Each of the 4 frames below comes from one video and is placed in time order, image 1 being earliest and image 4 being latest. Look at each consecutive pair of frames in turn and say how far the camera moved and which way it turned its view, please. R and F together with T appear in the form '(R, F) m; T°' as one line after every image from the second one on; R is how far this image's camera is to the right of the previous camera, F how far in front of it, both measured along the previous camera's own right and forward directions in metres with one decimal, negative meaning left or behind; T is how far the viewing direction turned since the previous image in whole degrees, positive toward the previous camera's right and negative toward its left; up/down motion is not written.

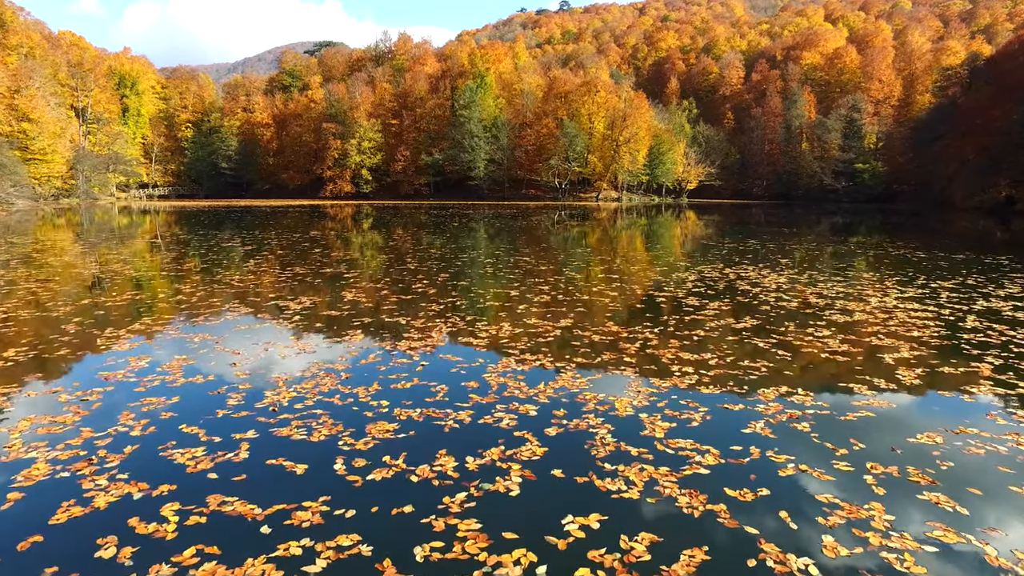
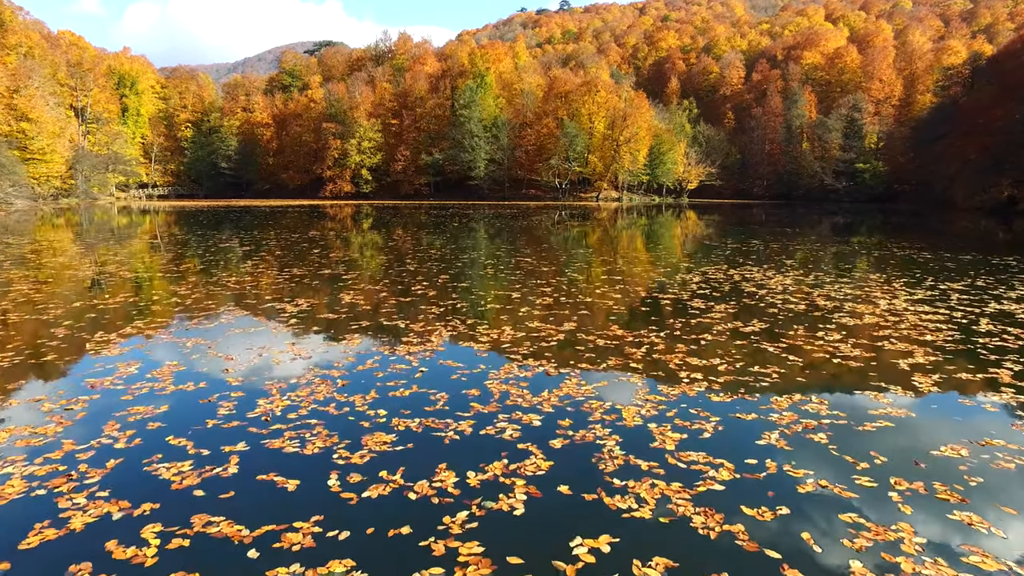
(0.0, +0.3) m; 0°
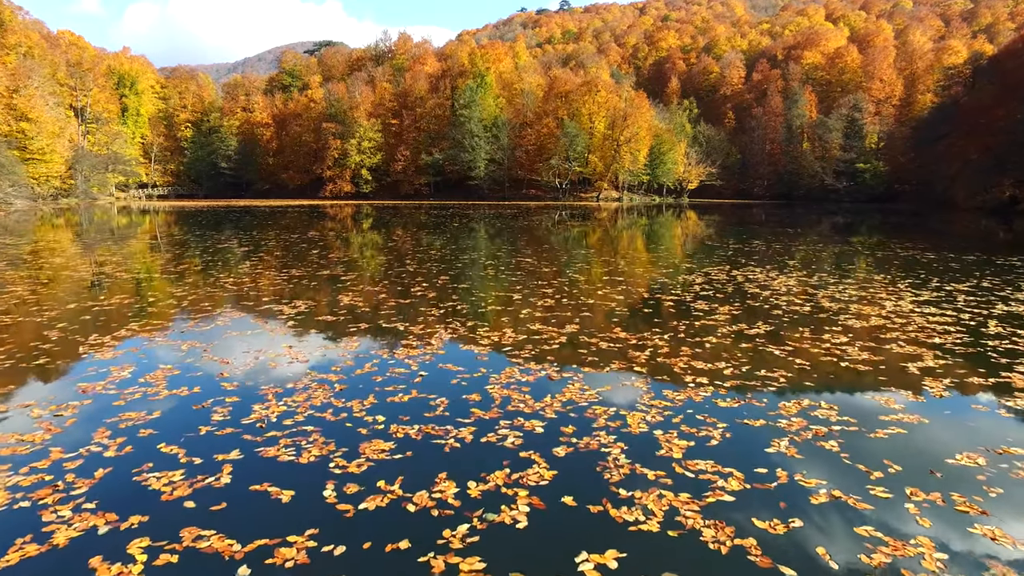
(0.0, +0.2) m; 0°
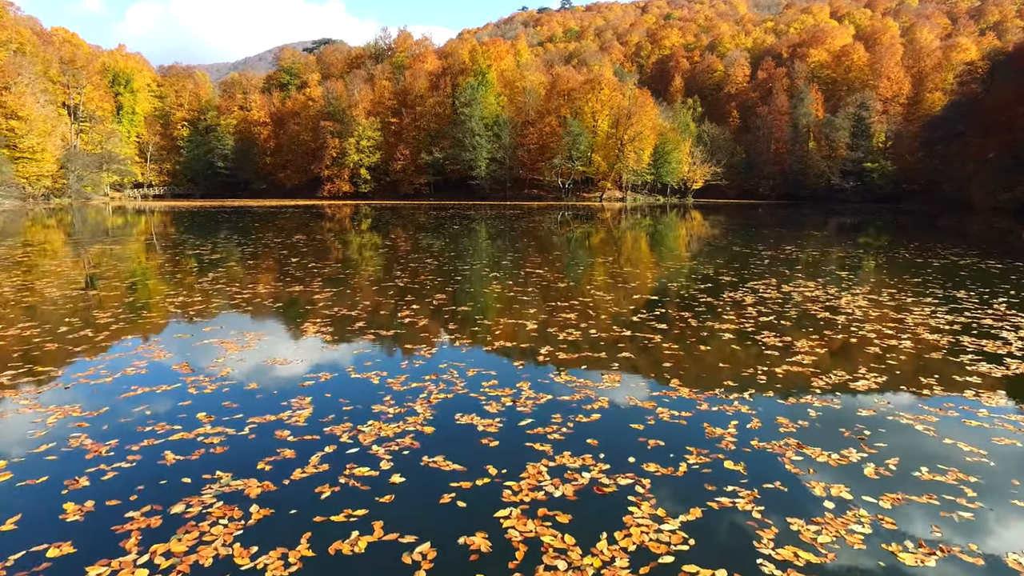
(-0.3, +3.3) m; 0°
